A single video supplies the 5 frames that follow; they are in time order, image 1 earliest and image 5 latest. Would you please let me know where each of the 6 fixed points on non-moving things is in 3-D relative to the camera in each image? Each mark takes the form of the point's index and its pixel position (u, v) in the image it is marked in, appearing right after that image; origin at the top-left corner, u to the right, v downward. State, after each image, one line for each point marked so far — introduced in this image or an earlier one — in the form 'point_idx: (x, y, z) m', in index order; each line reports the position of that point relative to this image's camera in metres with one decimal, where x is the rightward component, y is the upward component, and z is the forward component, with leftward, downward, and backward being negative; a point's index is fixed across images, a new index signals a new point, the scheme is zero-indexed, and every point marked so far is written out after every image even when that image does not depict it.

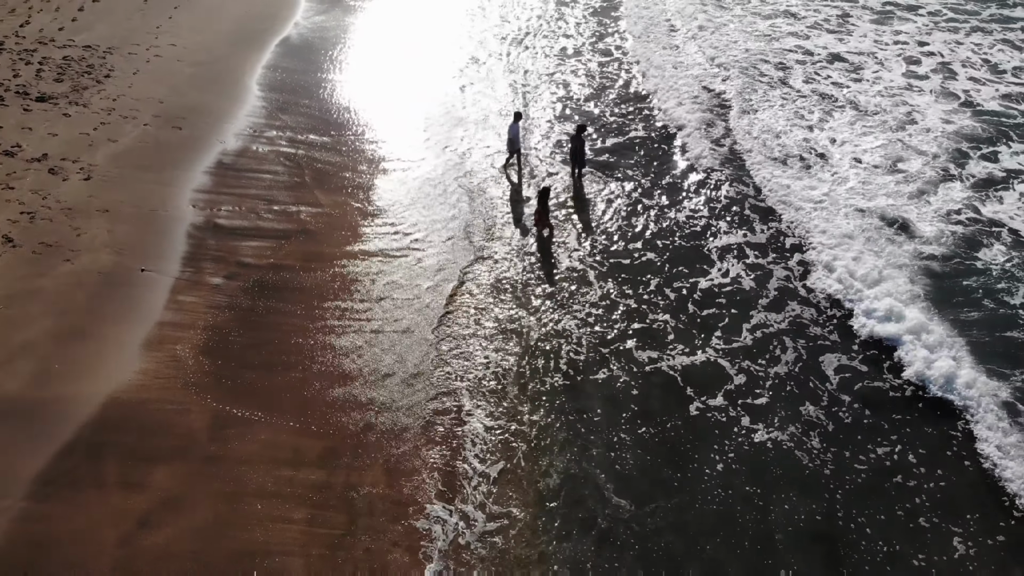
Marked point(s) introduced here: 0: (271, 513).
0: (-3.1, -2.8, +8.7) m
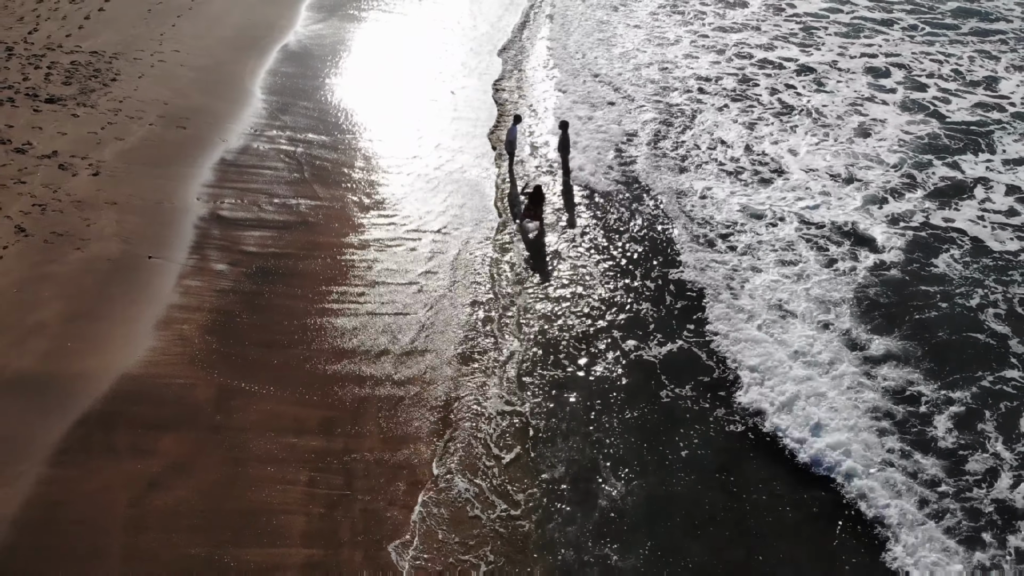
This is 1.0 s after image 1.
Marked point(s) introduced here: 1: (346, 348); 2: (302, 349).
0: (-3.2, -2.5, +9.3) m
1: (-2.7, -1.0, +11.2) m
2: (-3.4, -1.0, +11.1) m
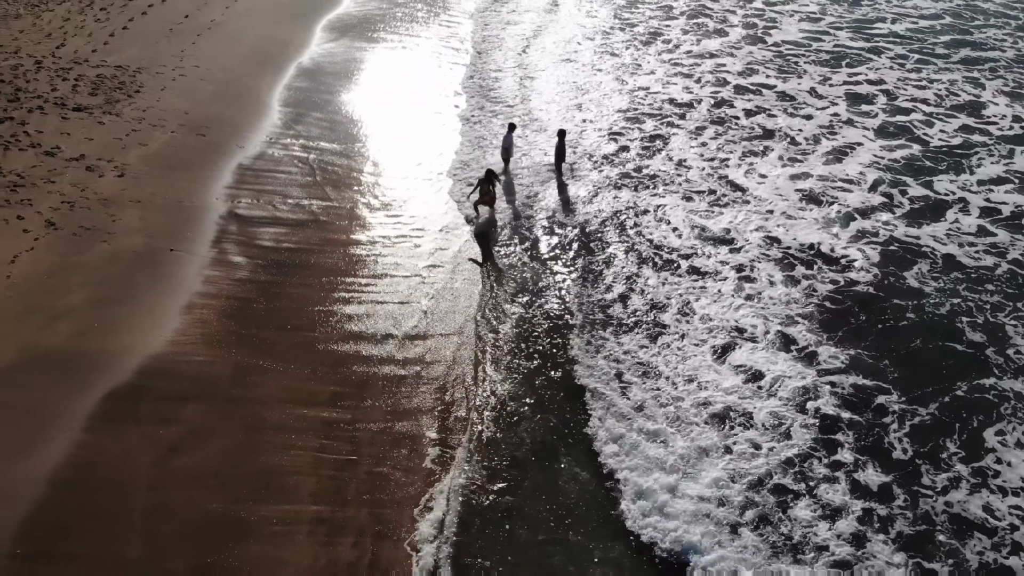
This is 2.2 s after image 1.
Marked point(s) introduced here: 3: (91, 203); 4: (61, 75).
0: (-3.3, -2.2, +10.0) m
1: (-2.7, -0.8, +11.9) m
2: (-3.4, -0.8, +11.8) m
3: (-8.4, +1.7, +13.7) m
4: (-11.7, +5.5, +17.8) m
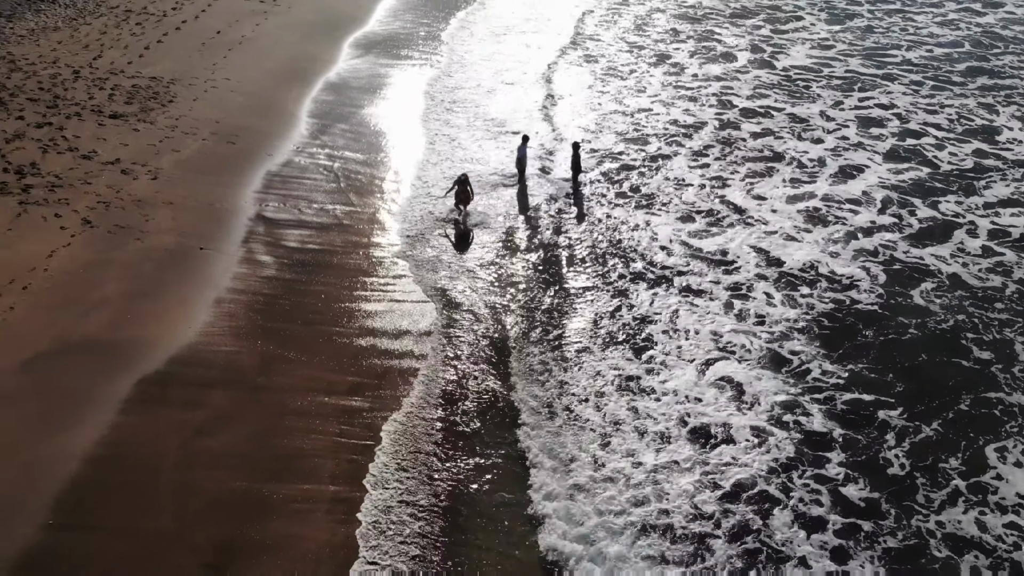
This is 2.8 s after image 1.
0: (-3.1, -2.1, +10.4) m
1: (-2.5, -0.8, +12.4) m
2: (-3.2, -0.7, +12.3) m
3: (-8.1, +1.8, +14.3) m
4: (-11.2, +5.5, +18.7) m
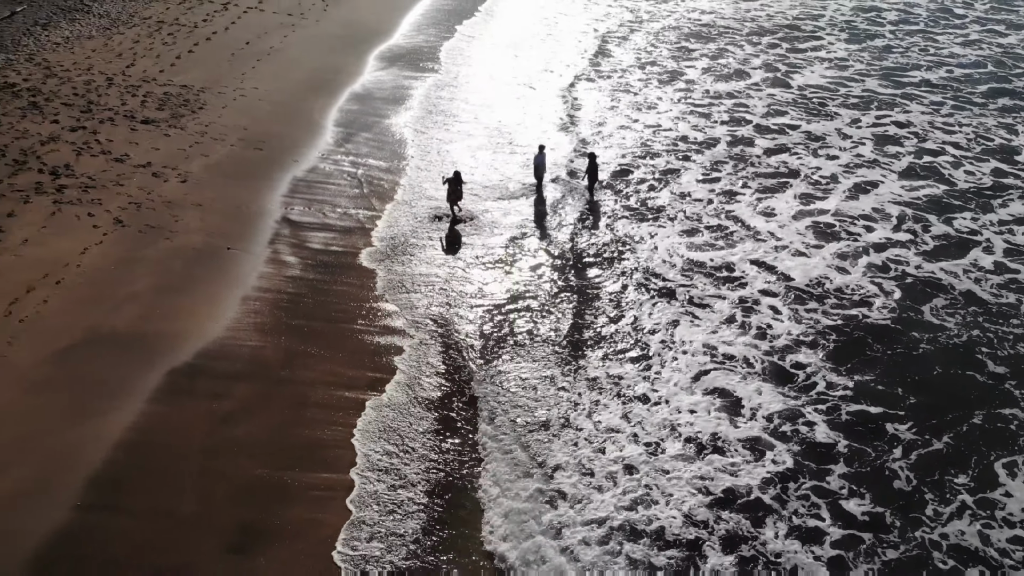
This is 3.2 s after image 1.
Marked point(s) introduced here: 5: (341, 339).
0: (-2.8, -2.1, +10.6) m
1: (-2.2, -0.8, +12.7) m
2: (-2.8, -0.7, +12.6) m
3: (-7.6, +1.8, +14.8) m
4: (-10.6, +5.5, +19.2) m
5: (-3.0, -0.9, +12.2) m
